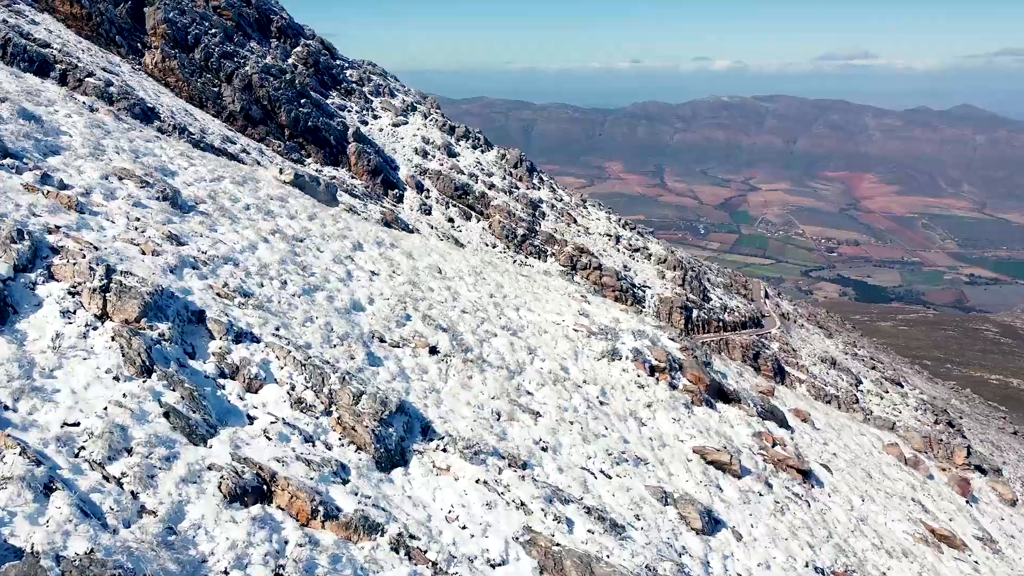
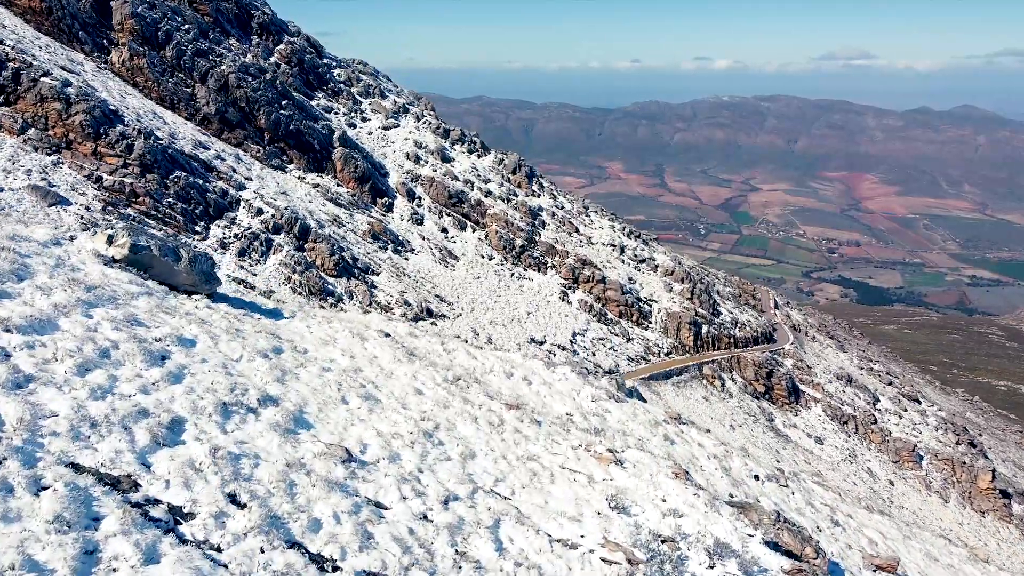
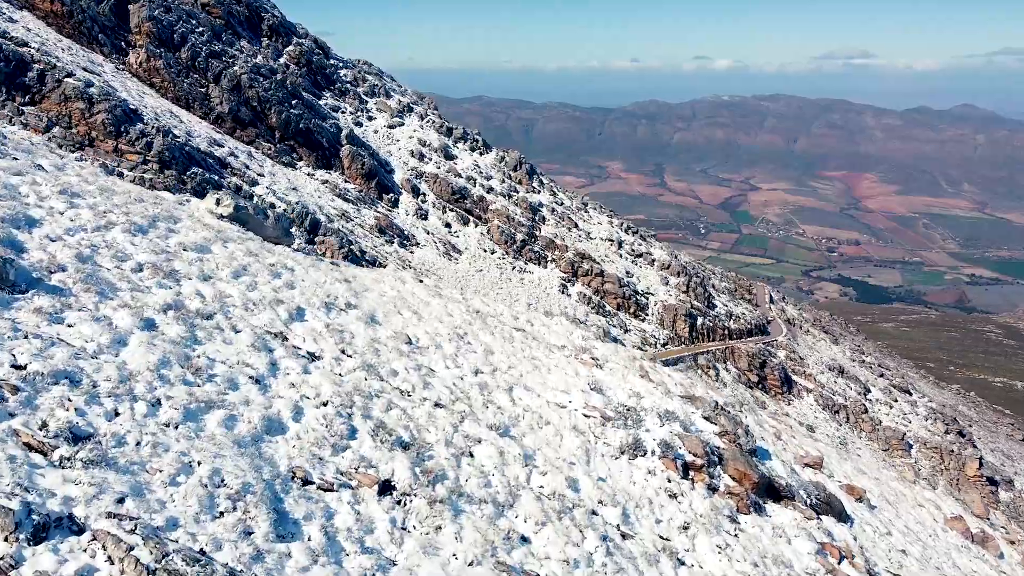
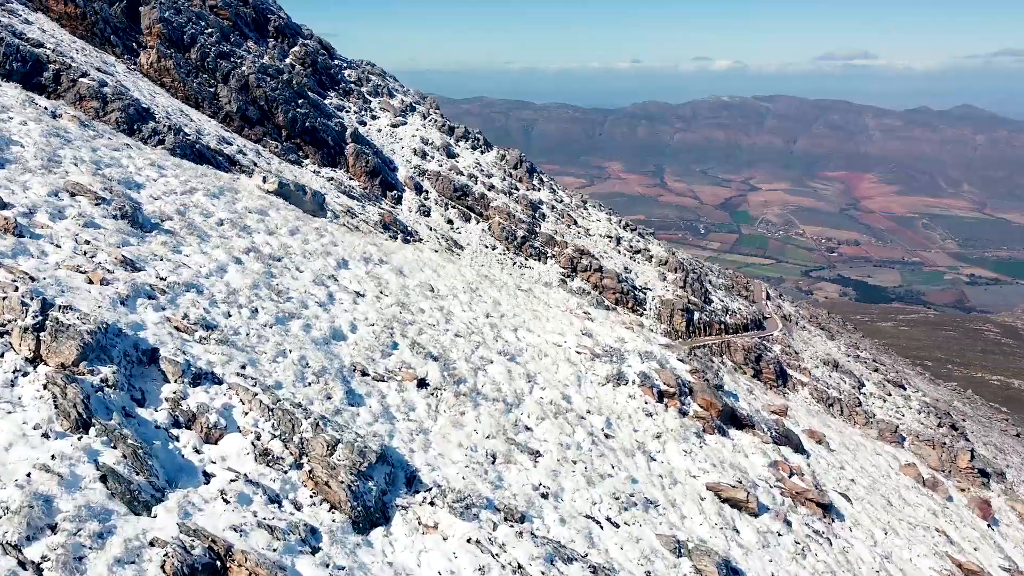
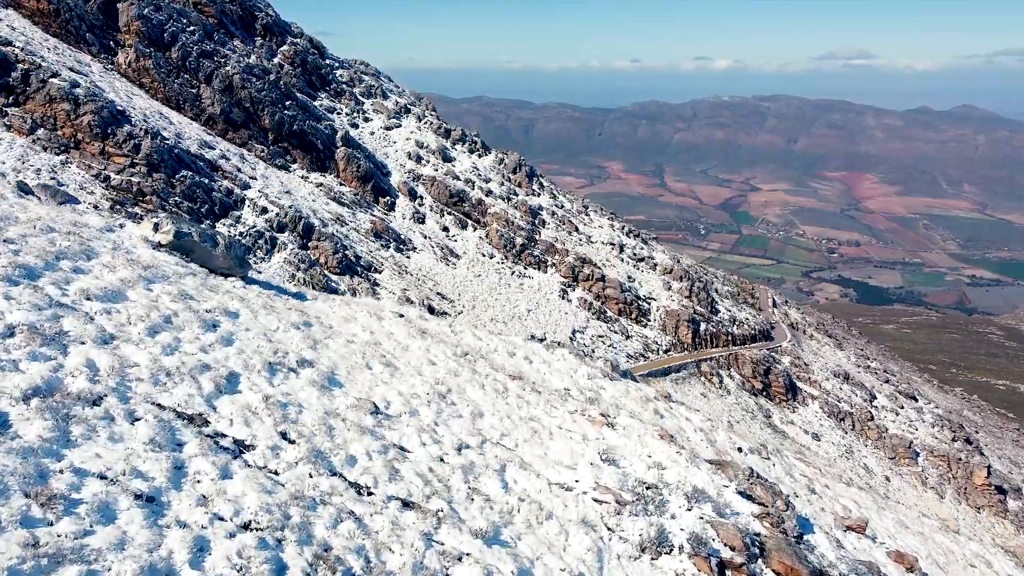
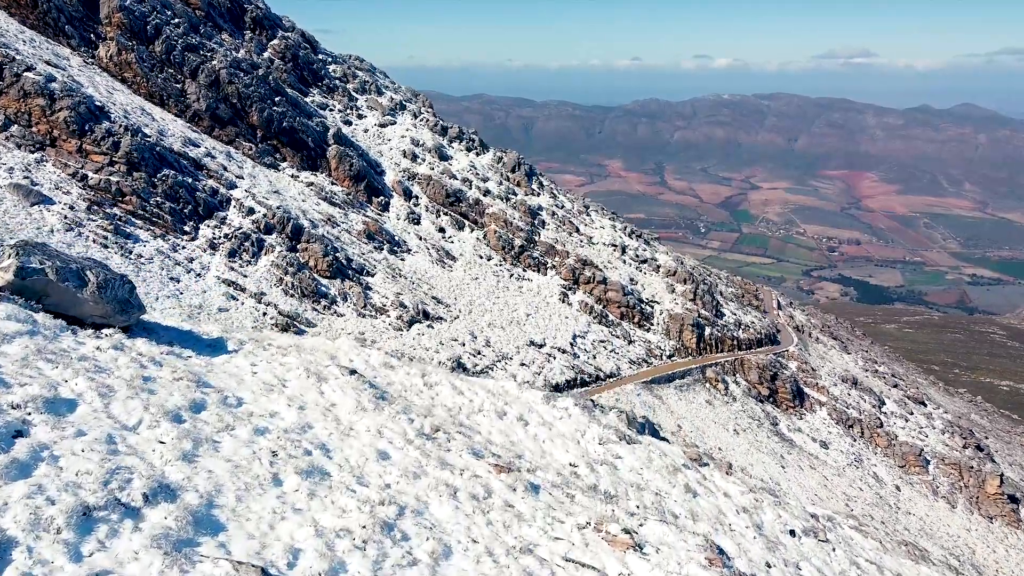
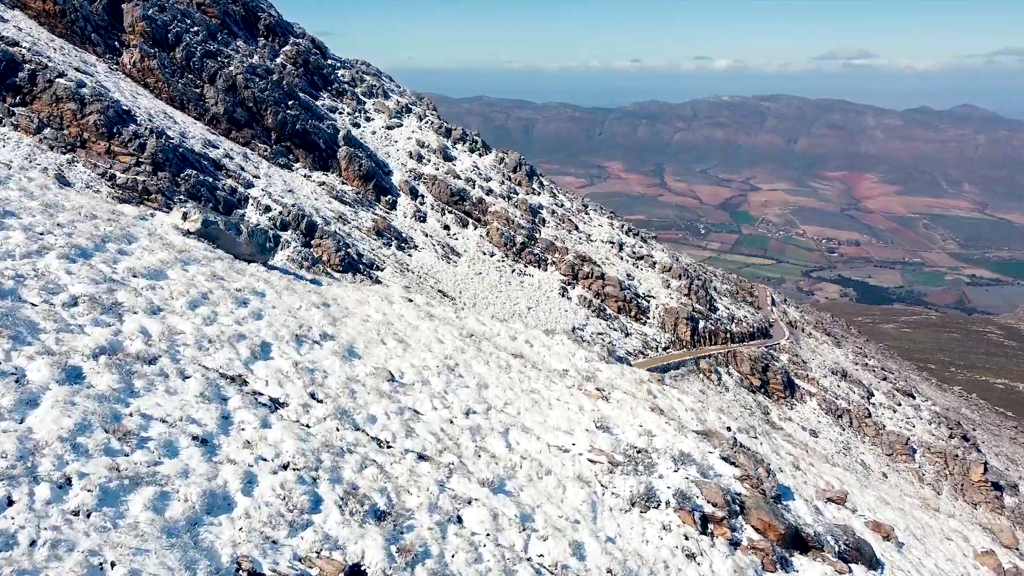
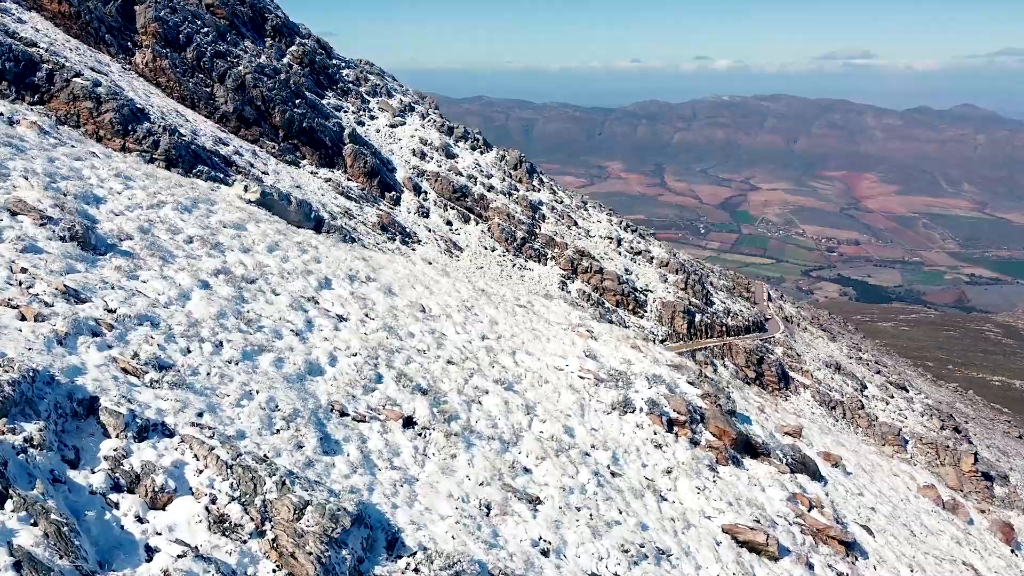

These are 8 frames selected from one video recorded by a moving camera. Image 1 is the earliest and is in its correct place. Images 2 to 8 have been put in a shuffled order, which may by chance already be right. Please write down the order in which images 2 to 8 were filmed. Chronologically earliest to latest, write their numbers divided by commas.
4, 8, 3, 7, 5, 2, 6
